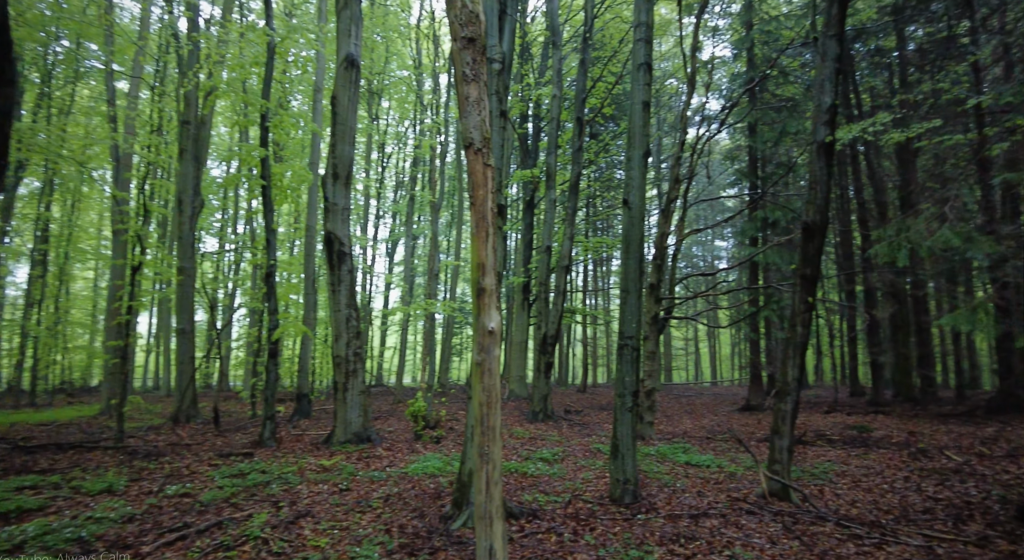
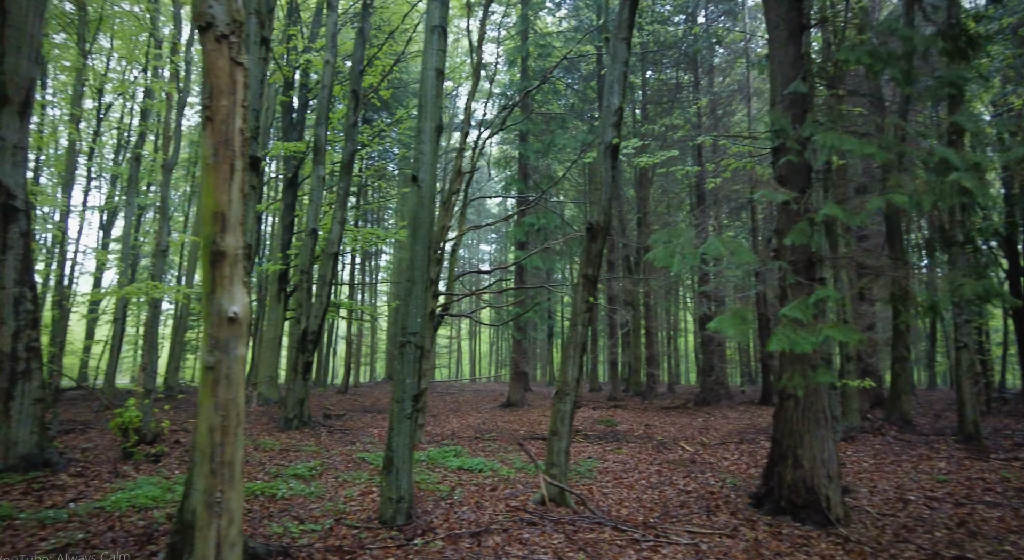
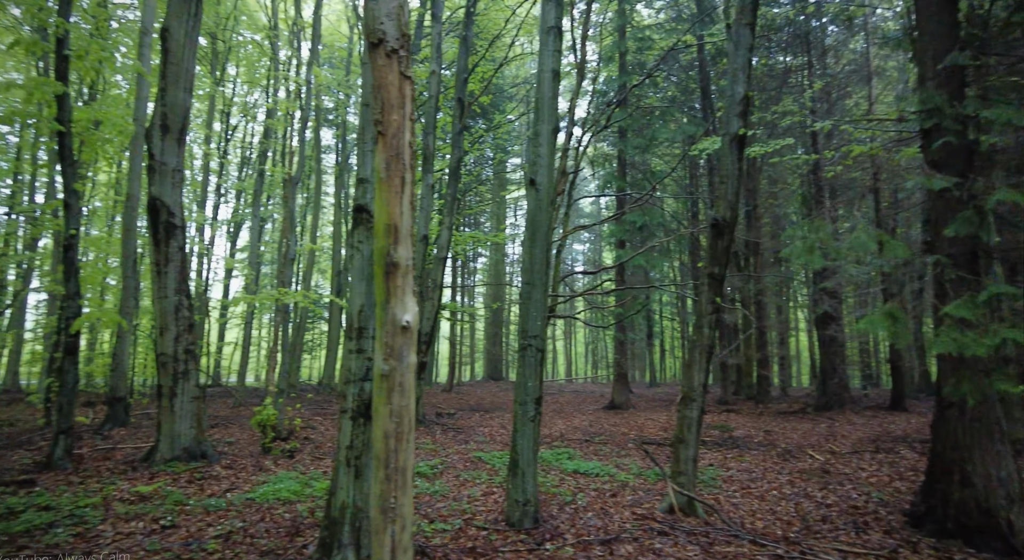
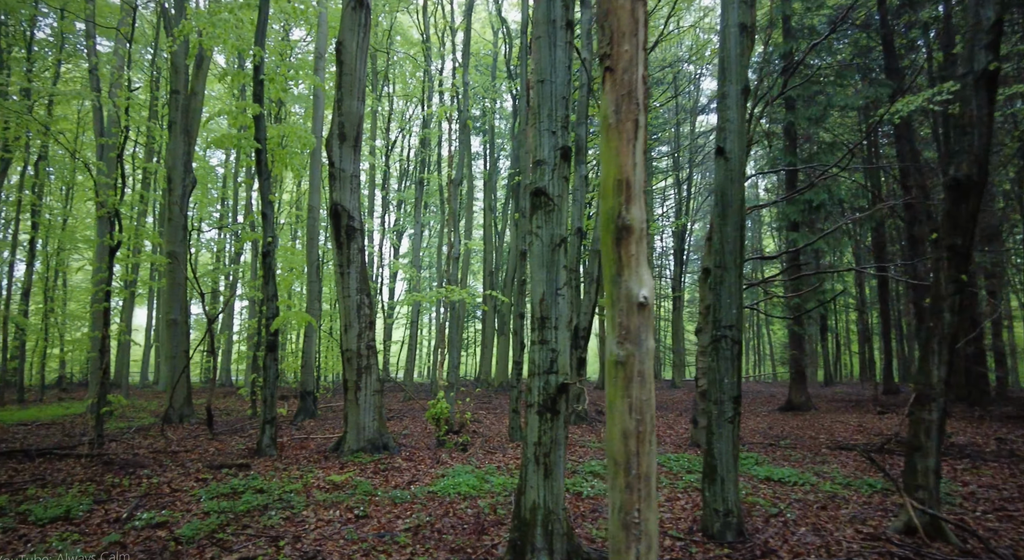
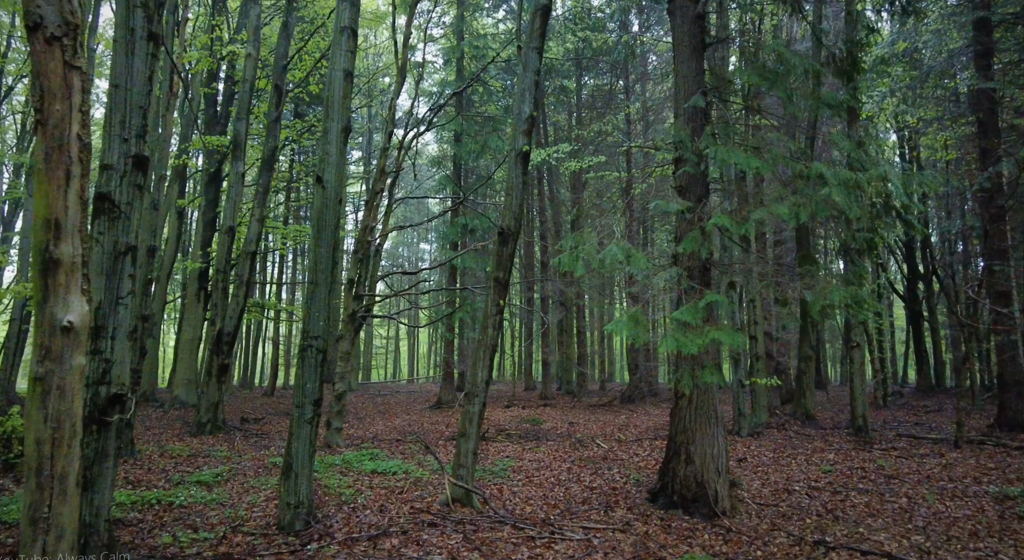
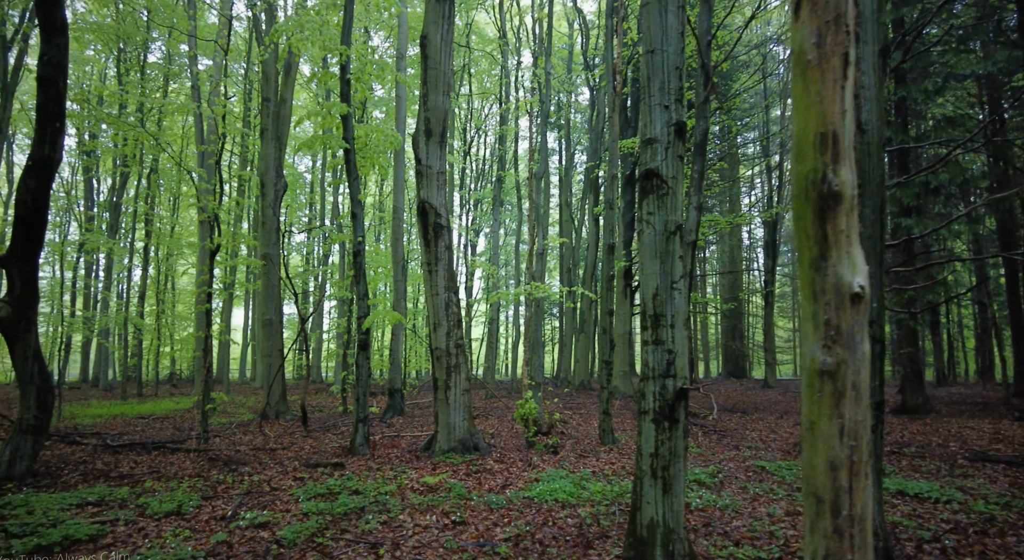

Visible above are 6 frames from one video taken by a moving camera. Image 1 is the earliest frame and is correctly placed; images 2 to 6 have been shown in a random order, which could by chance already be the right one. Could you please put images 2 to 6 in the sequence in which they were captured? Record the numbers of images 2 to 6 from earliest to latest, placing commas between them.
5, 2, 3, 4, 6
